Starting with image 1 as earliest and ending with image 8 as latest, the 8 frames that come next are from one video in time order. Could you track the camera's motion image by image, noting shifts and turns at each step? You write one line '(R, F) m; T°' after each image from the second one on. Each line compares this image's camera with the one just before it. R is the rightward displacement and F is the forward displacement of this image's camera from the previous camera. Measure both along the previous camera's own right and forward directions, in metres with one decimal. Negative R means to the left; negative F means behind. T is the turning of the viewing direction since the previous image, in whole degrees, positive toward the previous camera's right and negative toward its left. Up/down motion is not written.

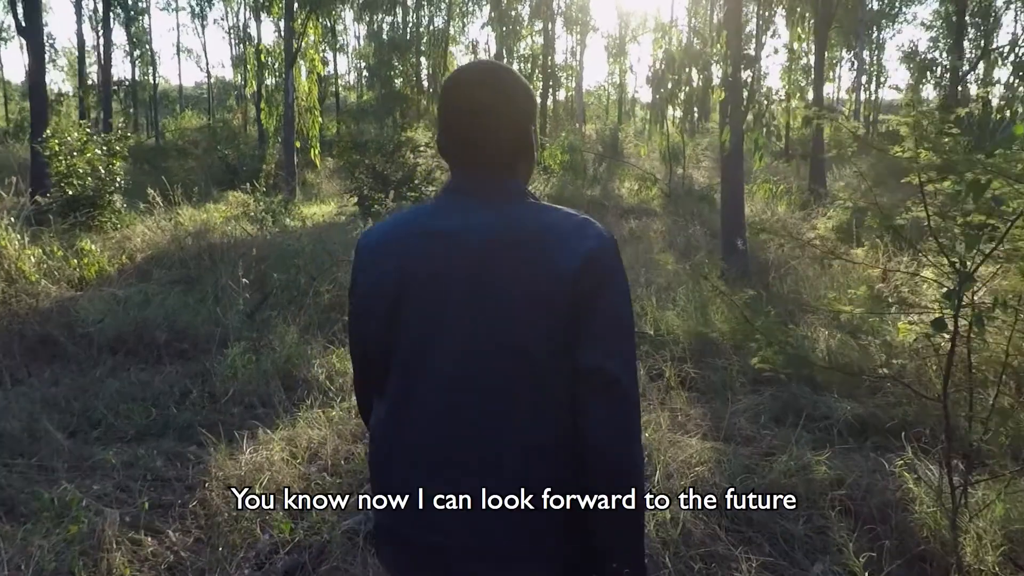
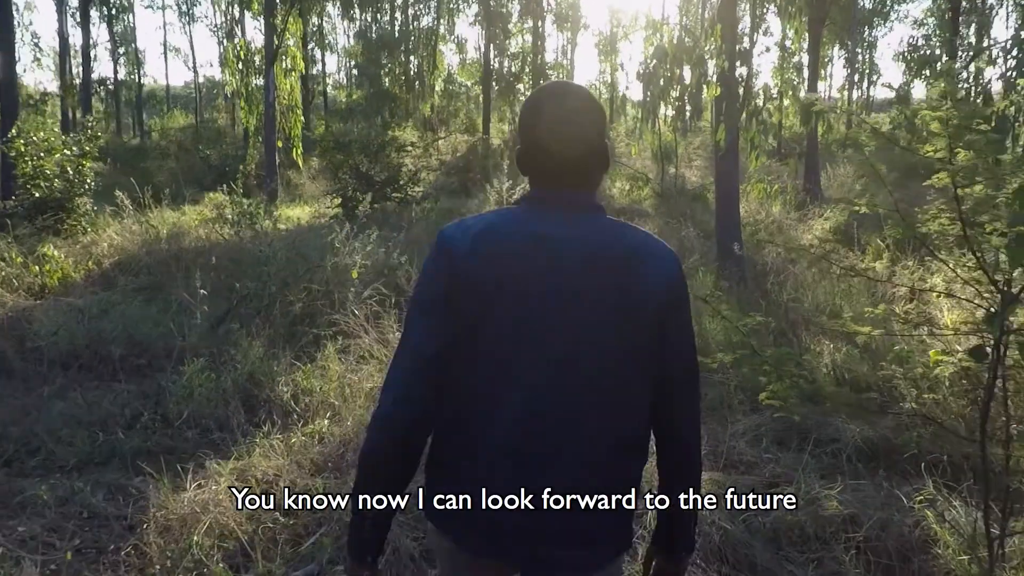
(+0.1, +0.4) m; +1°
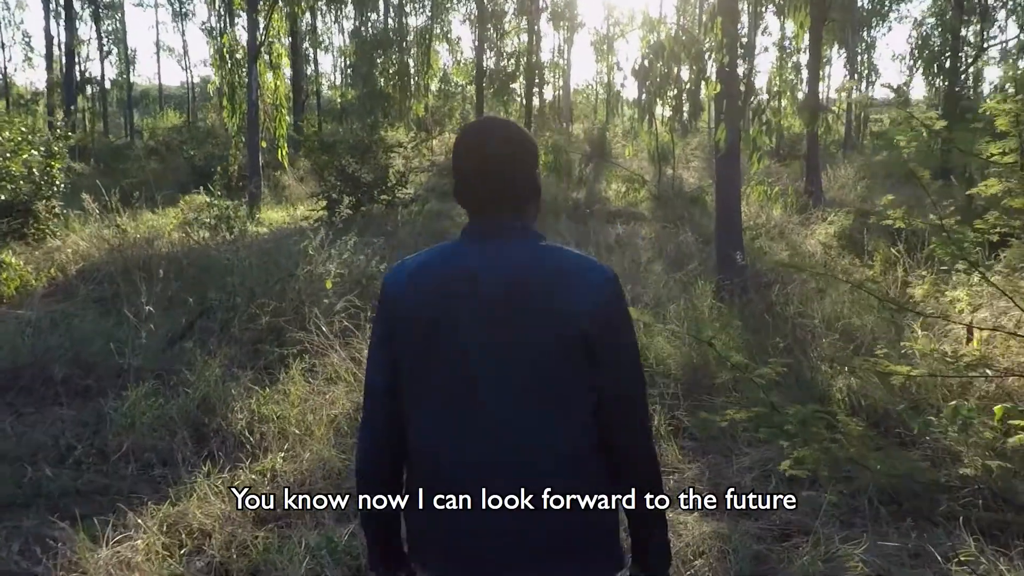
(+0.1, +0.4) m; 0°
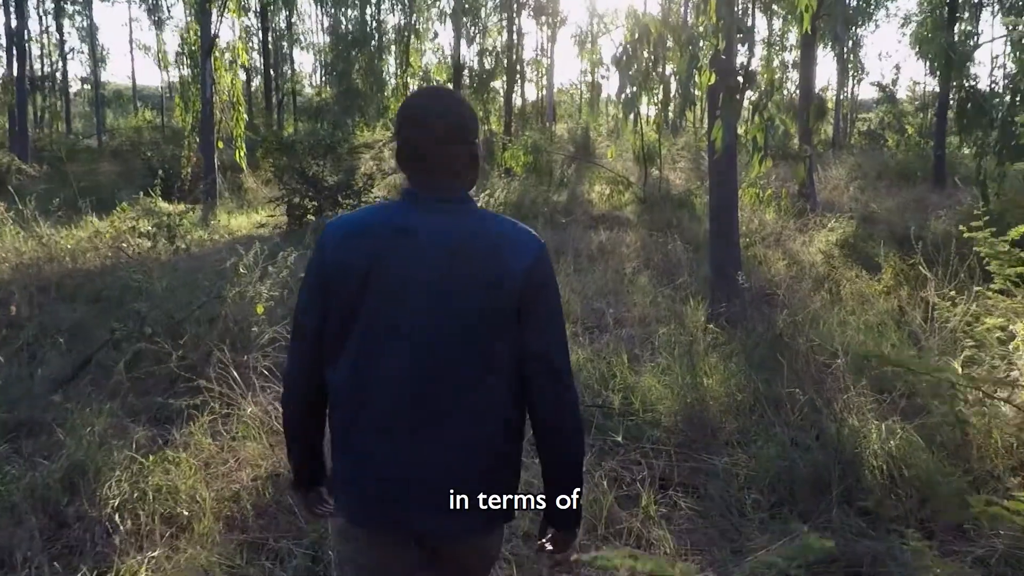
(+0.1, +0.9) m; +1°
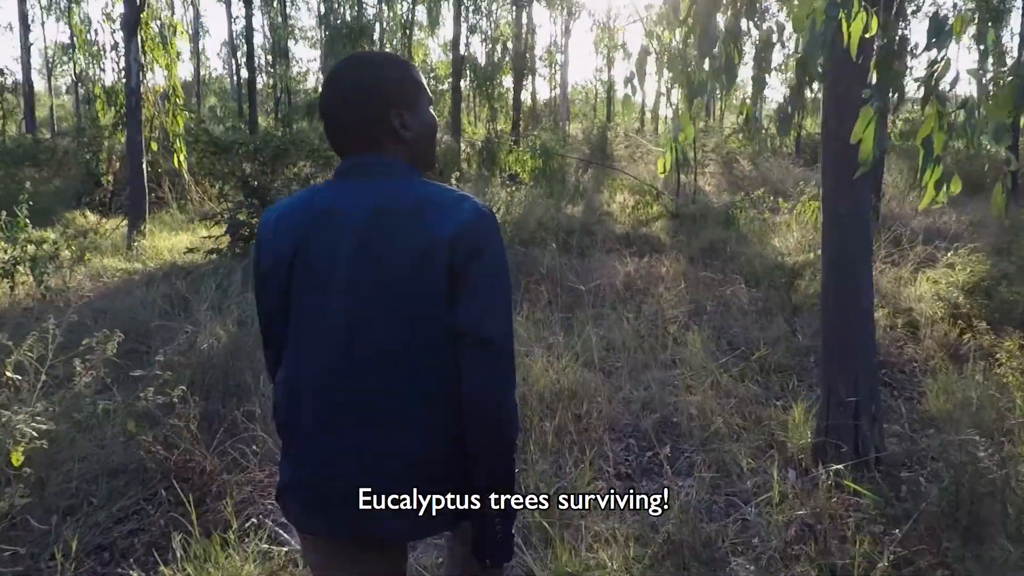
(+0.1, +2.4) m; -1°
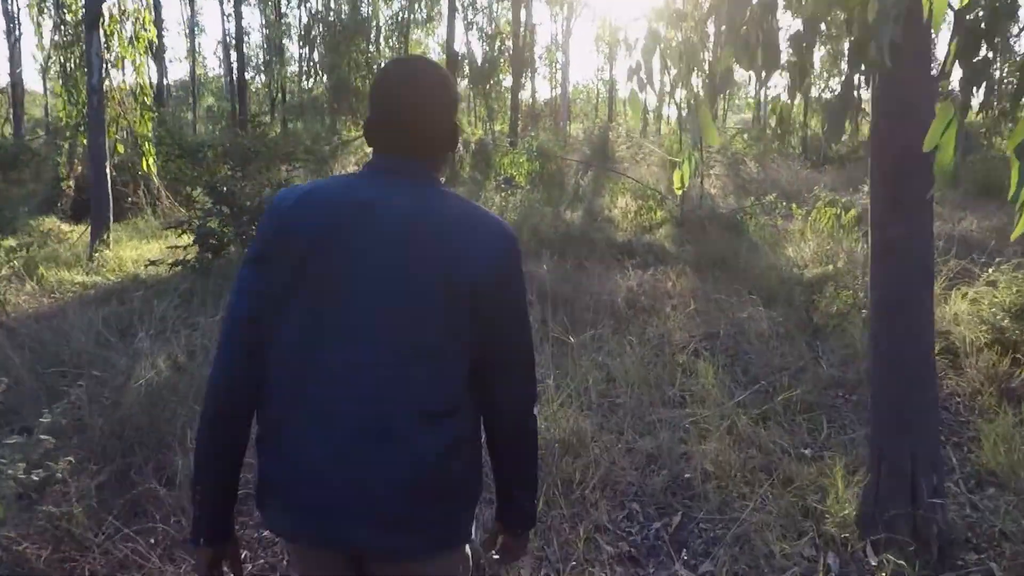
(+0.1, +0.7) m; 0°
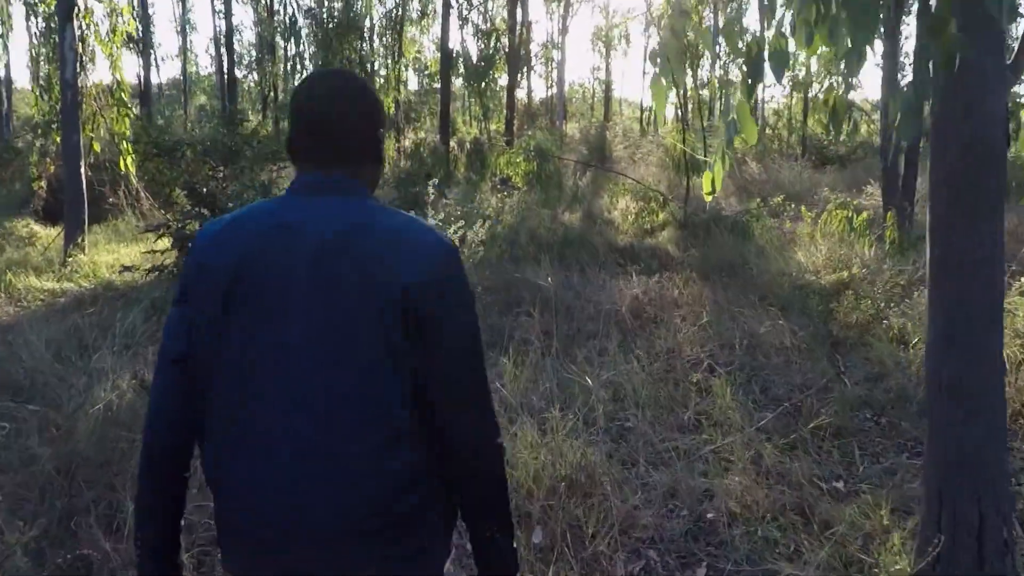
(0.0, +0.4) m; 0°
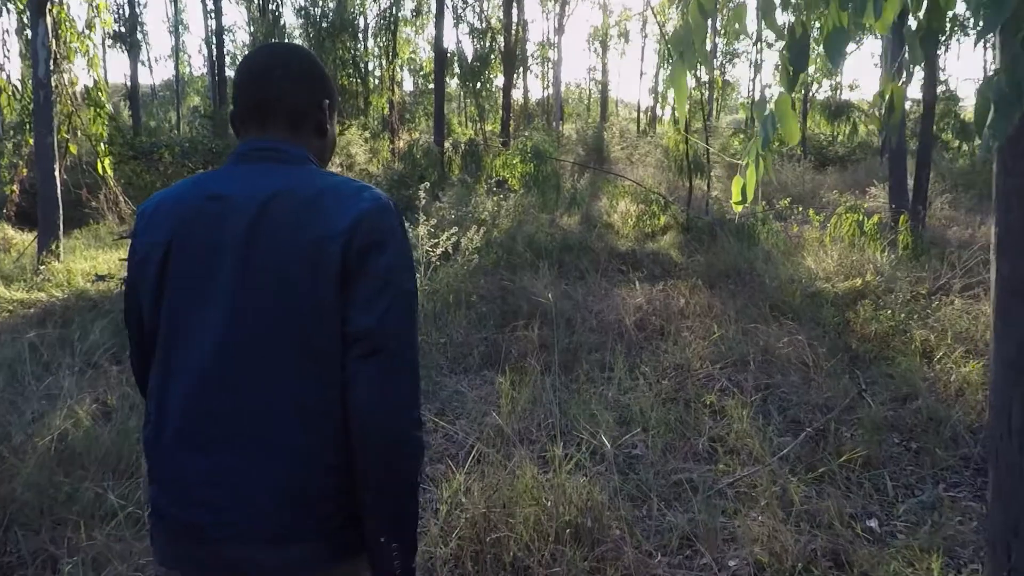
(0.0, +0.4) m; 0°
